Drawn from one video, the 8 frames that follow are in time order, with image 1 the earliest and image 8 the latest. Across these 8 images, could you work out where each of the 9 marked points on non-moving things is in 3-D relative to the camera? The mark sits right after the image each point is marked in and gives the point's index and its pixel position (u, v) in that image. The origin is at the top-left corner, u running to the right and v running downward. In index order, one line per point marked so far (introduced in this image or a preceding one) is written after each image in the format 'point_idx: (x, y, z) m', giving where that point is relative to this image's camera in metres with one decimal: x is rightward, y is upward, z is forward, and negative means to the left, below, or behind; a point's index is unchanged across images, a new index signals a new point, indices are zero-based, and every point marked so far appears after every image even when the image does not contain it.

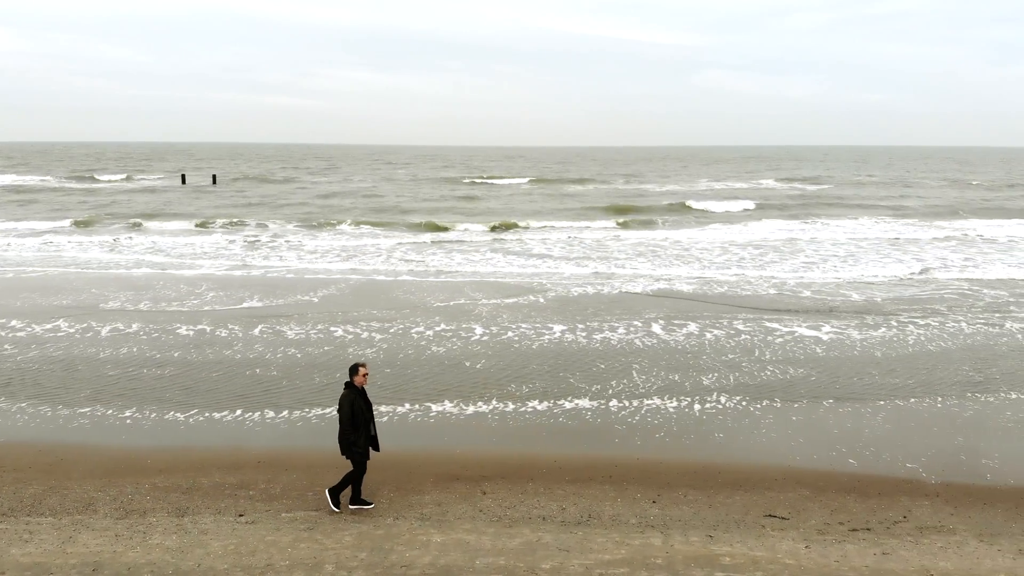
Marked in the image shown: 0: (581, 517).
0: (+0.3, -0.8, +4.3) m
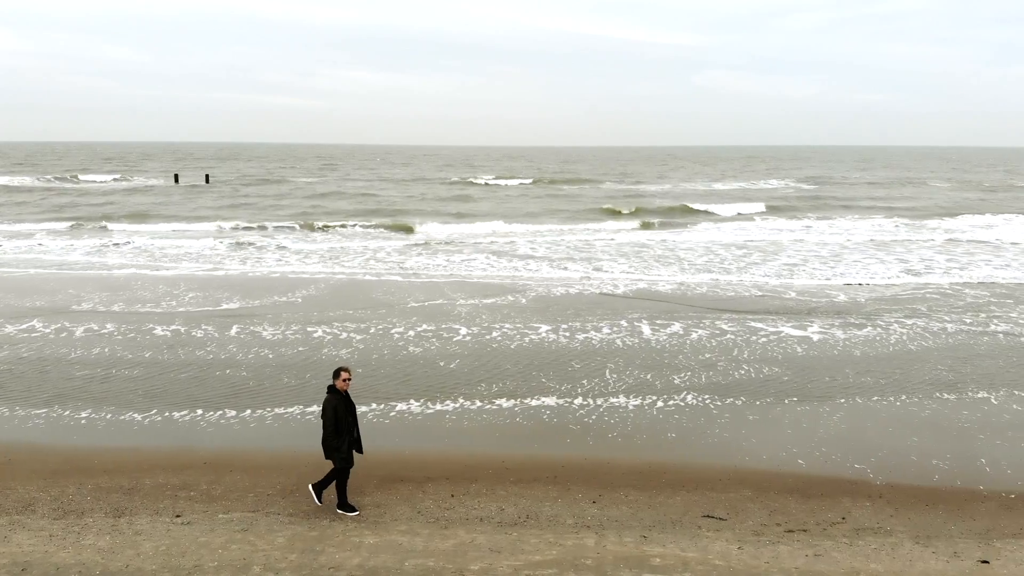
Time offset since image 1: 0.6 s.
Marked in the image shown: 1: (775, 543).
0: (0.0, -0.8, +4.3) m
1: (+0.9, -0.9, +4.0) m
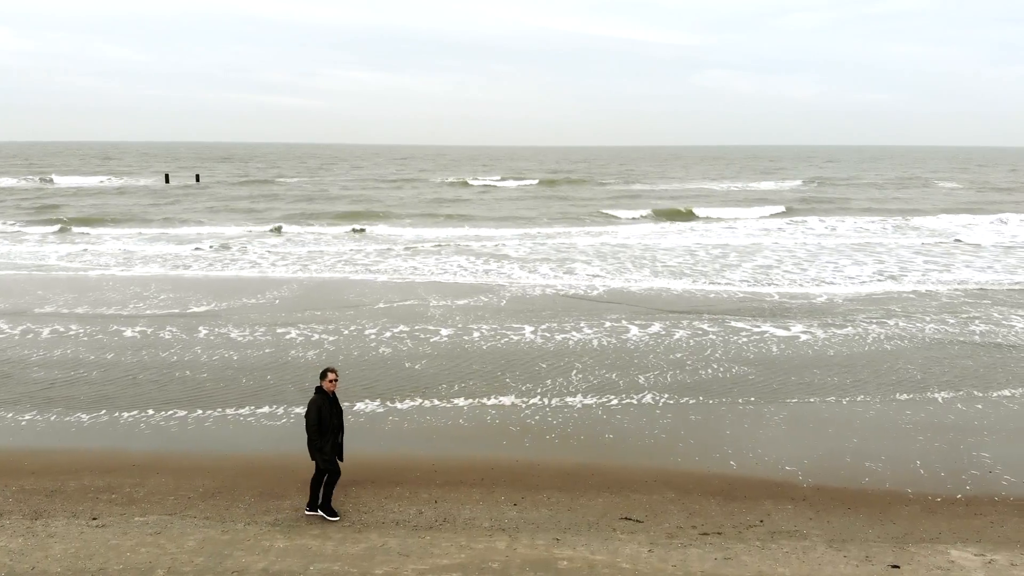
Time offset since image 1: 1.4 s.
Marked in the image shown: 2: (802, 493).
0: (-0.3, -0.8, +4.2) m
1: (+0.6, -0.9, +4.0) m
2: (+1.1, -0.8, +4.6) m
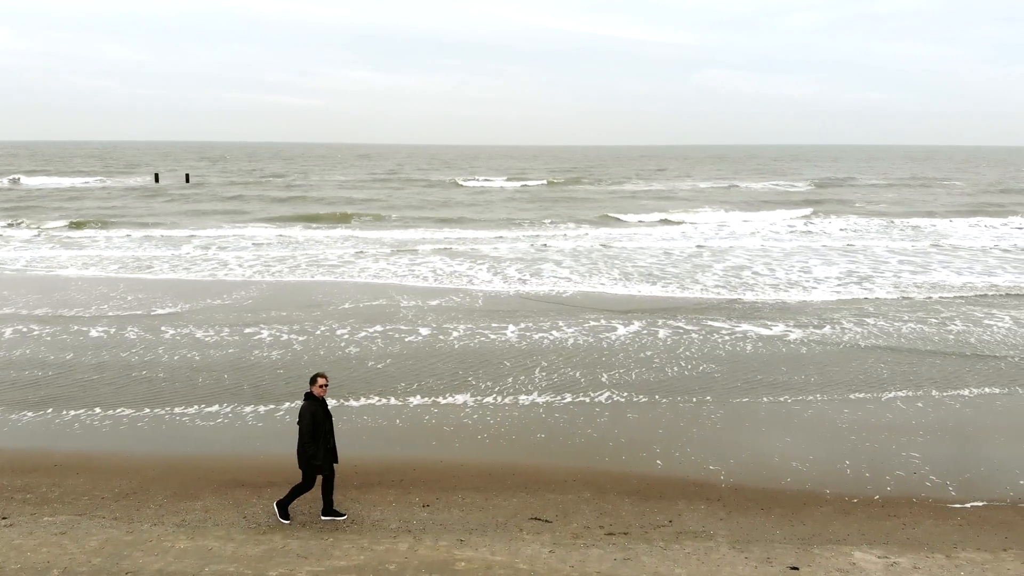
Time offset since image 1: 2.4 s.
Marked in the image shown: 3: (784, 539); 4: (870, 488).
0: (-0.6, -0.8, +4.2) m
1: (+0.3, -0.9, +3.9) m
2: (+0.8, -0.8, +4.5) m
3: (+0.9, -0.9, +4.0) m
4: (+1.4, -0.8, +4.6) m
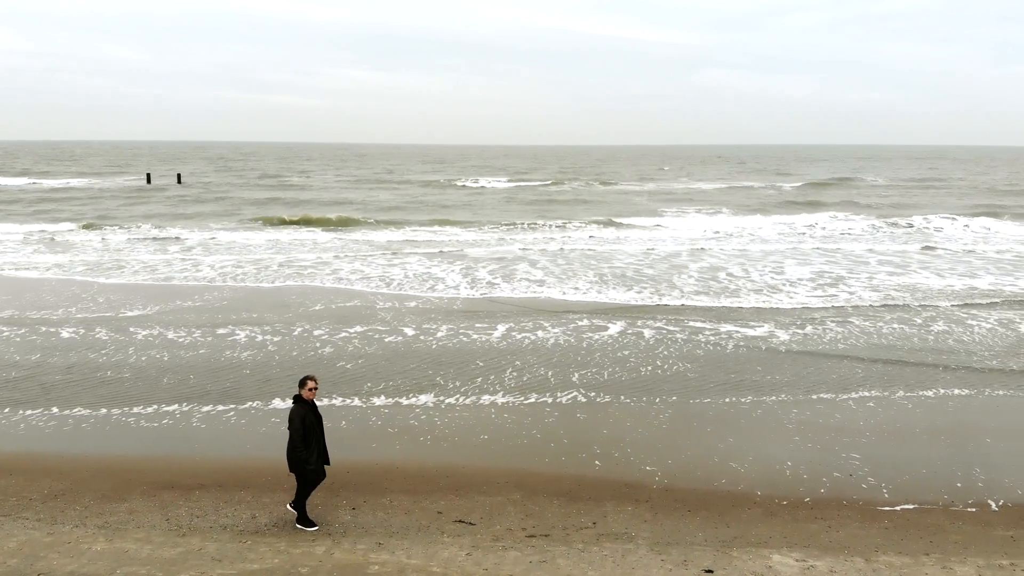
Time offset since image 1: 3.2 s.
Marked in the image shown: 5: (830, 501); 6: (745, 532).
0: (-0.9, -0.8, +4.2) m
1: (0.0, -0.9, +3.9) m
2: (+0.5, -0.8, +4.5) m
3: (+0.6, -0.9, +3.9) m
4: (+1.1, -0.8, +4.6) m
5: (+1.2, -0.8, +4.4) m
6: (+0.8, -0.8, +4.0) m
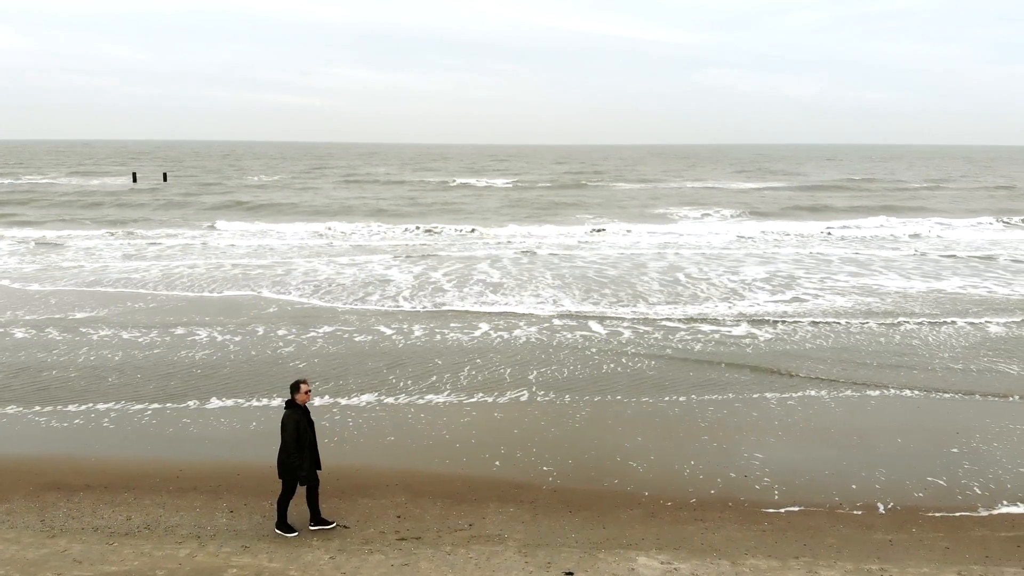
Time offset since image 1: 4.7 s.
0: (-1.3, -0.8, +4.1) m
1: (-0.5, -0.9, +3.8) m
2: (+0.1, -0.8, +4.4) m
3: (+0.2, -0.9, +3.9) m
4: (+0.7, -0.8, +4.6) m
5: (+0.8, -0.8, +4.4) m
6: (+0.4, -0.8, +4.0) m
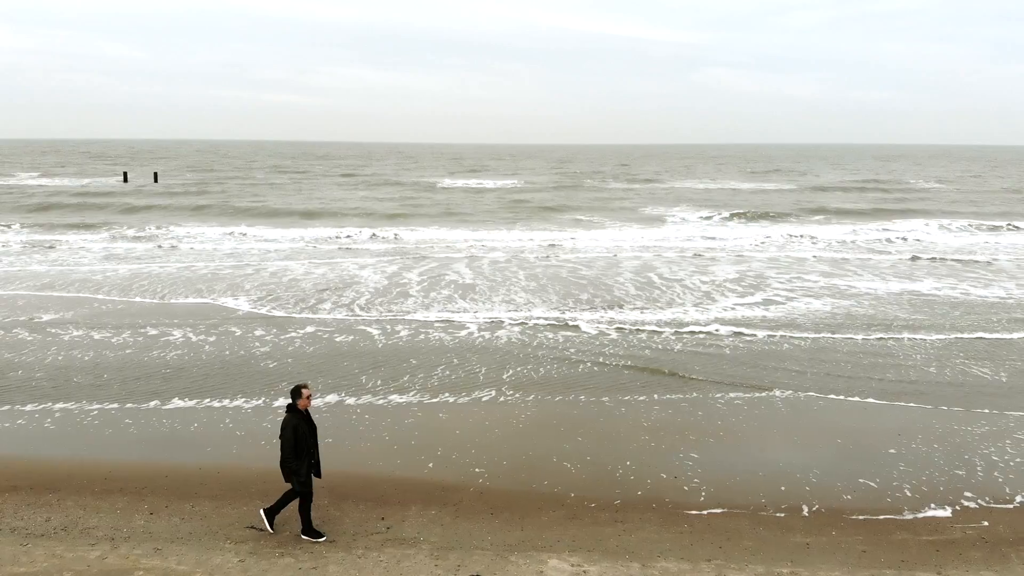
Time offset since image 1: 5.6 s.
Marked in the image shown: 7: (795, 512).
0: (-1.6, -0.8, +4.1) m
1: (-0.7, -0.9, +3.8) m
2: (-0.2, -0.8, +4.4) m
3: (-0.1, -0.9, +3.9) m
4: (+0.4, -0.8, +4.5) m
5: (+0.5, -0.8, +4.4) m
6: (+0.1, -0.8, +4.0) m
7: (+1.0, -0.8, +4.3) m
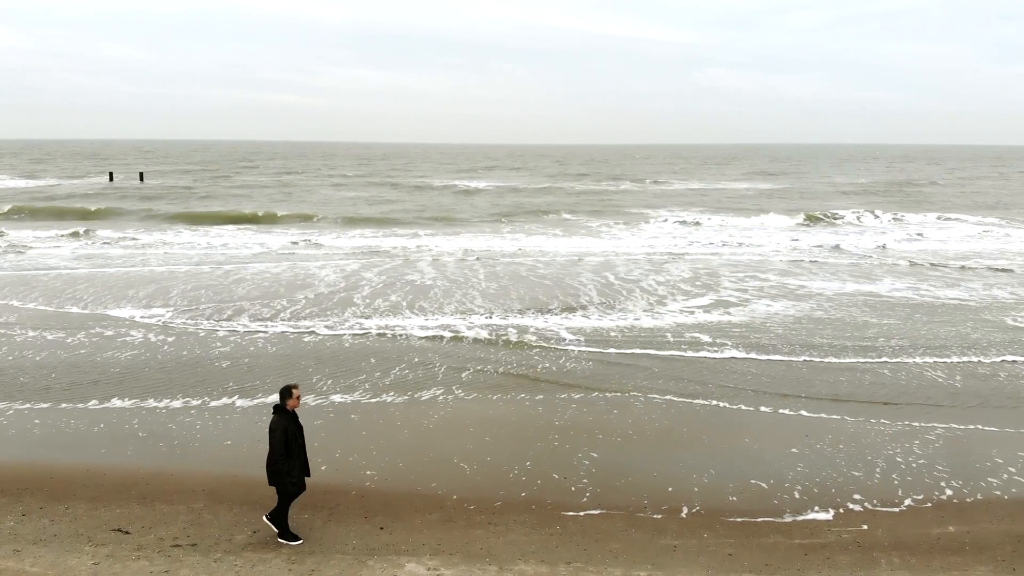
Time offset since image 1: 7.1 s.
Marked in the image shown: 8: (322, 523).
0: (-2.0, -0.8, +4.1) m
1: (-1.2, -0.9, +3.8) m
2: (-0.6, -0.8, +4.4) m
3: (-0.5, -0.9, +3.9) m
4: (0.0, -0.8, +4.5) m
5: (0.0, -0.8, +4.3) m
6: (-0.4, -0.8, +4.0) m
7: (+0.6, -0.8, +4.3) m
8: (-0.7, -0.8, +4.2) m
